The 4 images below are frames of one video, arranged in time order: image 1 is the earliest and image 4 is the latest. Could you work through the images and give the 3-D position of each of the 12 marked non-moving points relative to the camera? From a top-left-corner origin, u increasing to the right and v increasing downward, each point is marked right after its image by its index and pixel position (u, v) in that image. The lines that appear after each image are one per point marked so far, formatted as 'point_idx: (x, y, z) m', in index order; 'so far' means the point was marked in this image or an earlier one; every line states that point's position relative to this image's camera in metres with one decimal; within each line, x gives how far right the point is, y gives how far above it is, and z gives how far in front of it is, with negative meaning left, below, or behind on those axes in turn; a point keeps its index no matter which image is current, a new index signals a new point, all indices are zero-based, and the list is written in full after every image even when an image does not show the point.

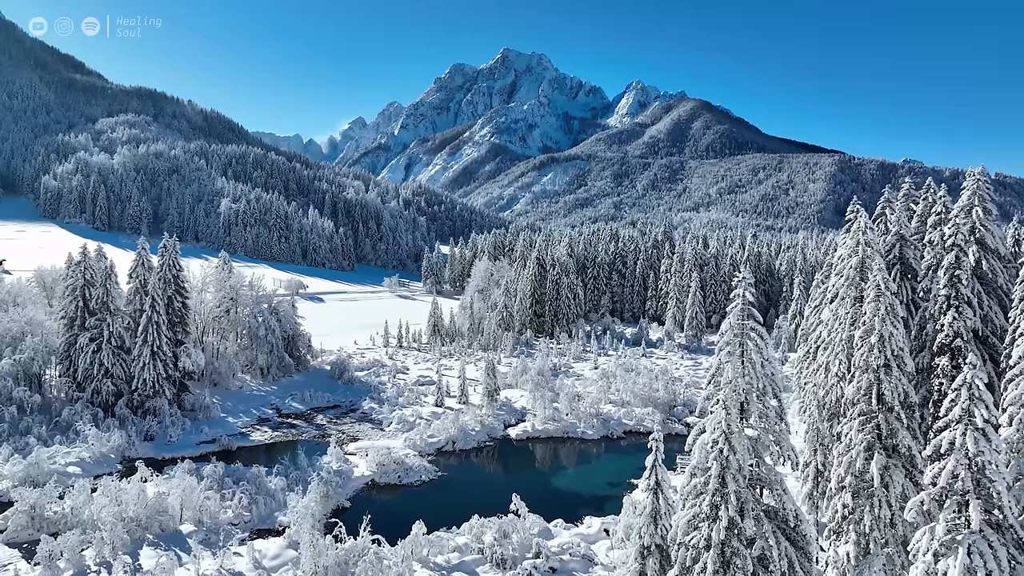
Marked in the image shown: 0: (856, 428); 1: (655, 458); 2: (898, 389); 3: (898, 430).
0: (+11.4, -4.6, +18.1) m
1: (+4.4, -5.3, +17.0) m
2: (+12.5, -3.3, +17.6) m
3: (+12.4, -4.5, +17.5) m
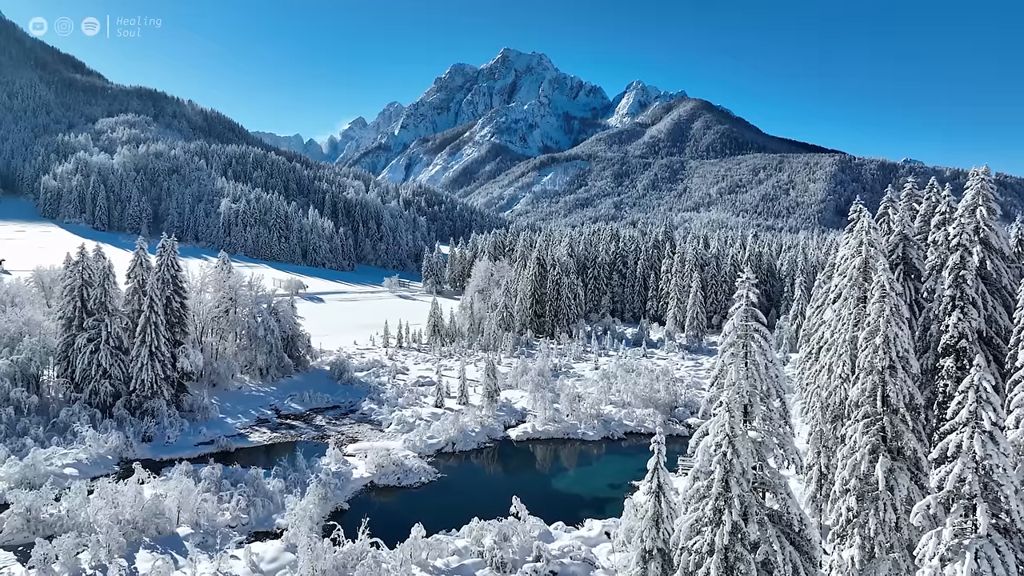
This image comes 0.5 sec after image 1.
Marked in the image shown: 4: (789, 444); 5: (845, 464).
0: (+11.4, -4.6, +17.9) m
1: (+4.4, -5.3, +16.8) m
2: (+12.5, -3.3, +17.4) m
3: (+12.4, -4.6, +17.3) m
4: (+7.5, -4.2, +14.8) m
5: (+11.1, -5.9, +18.3) m
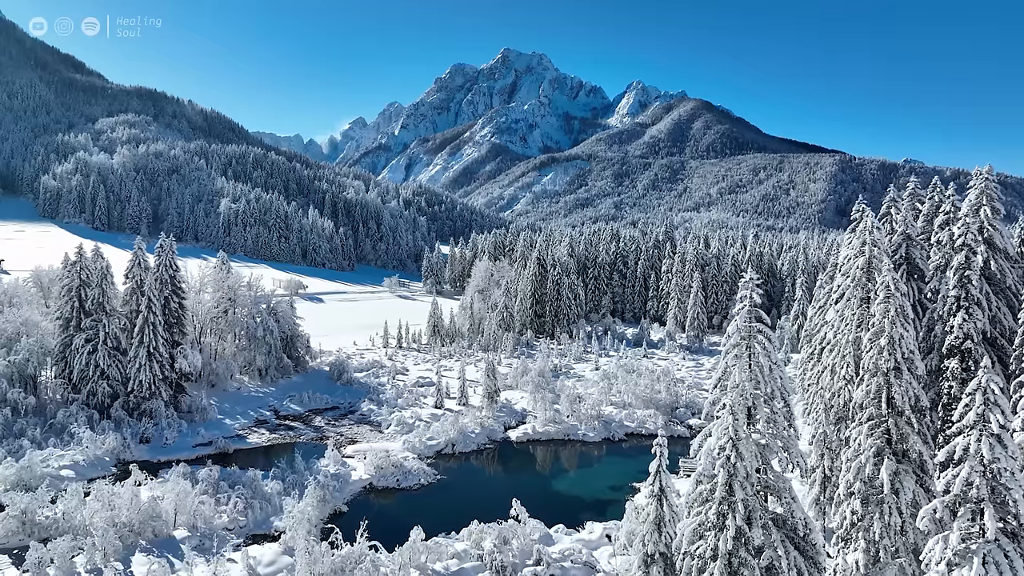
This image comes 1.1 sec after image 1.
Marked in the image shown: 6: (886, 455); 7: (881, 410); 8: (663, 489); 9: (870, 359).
0: (+11.4, -4.7, +17.7) m
1: (+4.4, -5.3, +16.5) m
2: (+12.5, -3.3, +17.2) m
3: (+12.4, -4.6, +17.1) m
4: (+7.5, -4.3, +14.6) m
5: (+11.1, -5.9, +18.1) m
6: (+11.8, -5.3, +17.2) m
7: (+11.9, -3.9, +17.6) m
8: (+4.6, -6.1, +16.7) m
9: (+11.7, -2.3, +18.0) m
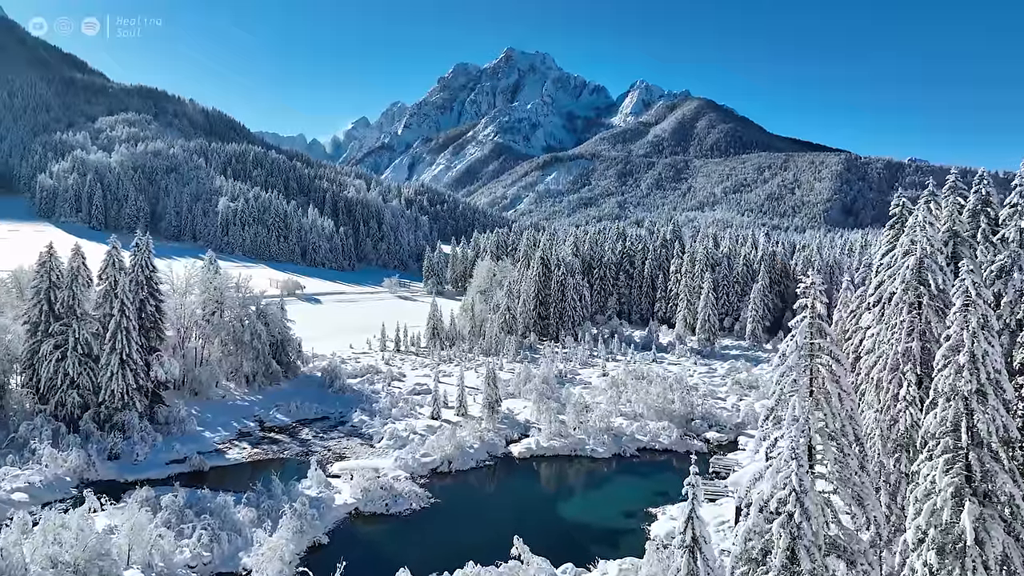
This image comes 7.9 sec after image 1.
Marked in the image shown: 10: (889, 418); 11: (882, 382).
0: (+11.4, -4.8, +14.7) m
1: (+4.4, -5.5, +13.6) m
2: (+12.5, -3.4, +14.1) m
3: (+12.4, -4.7, +14.0) m
4: (+7.5, -4.4, +11.6) m
5: (+11.2, -6.1, +15.1) m
6: (+11.8, -5.4, +14.2) m
7: (+11.9, -4.1, +14.6) m
8: (+4.6, -6.3, +13.7) m
9: (+11.8, -2.5, +14.9) m
10: (+12.9, -4.5, +18.9) m
11: (+13.3, -3.4, +19.5) m
